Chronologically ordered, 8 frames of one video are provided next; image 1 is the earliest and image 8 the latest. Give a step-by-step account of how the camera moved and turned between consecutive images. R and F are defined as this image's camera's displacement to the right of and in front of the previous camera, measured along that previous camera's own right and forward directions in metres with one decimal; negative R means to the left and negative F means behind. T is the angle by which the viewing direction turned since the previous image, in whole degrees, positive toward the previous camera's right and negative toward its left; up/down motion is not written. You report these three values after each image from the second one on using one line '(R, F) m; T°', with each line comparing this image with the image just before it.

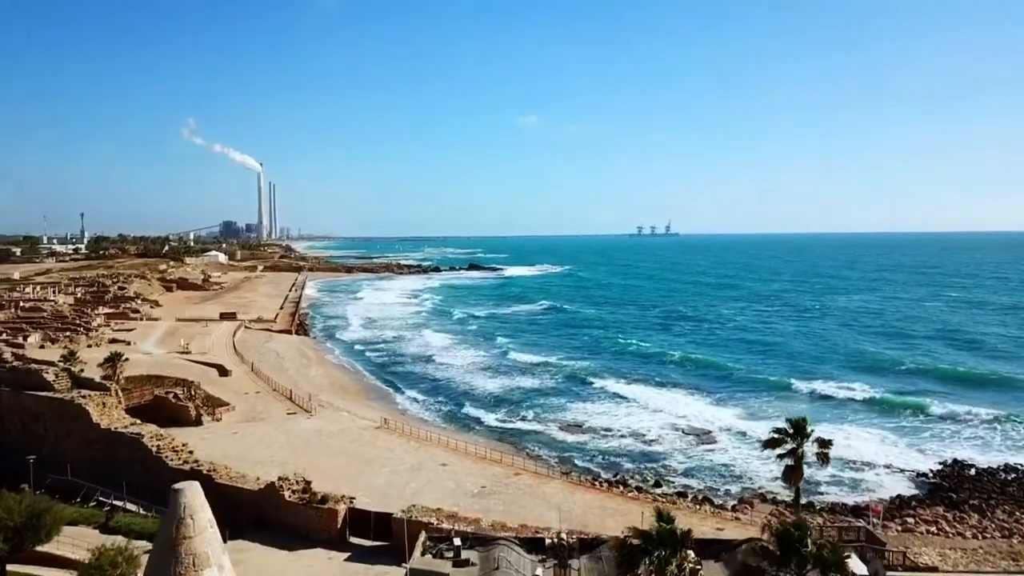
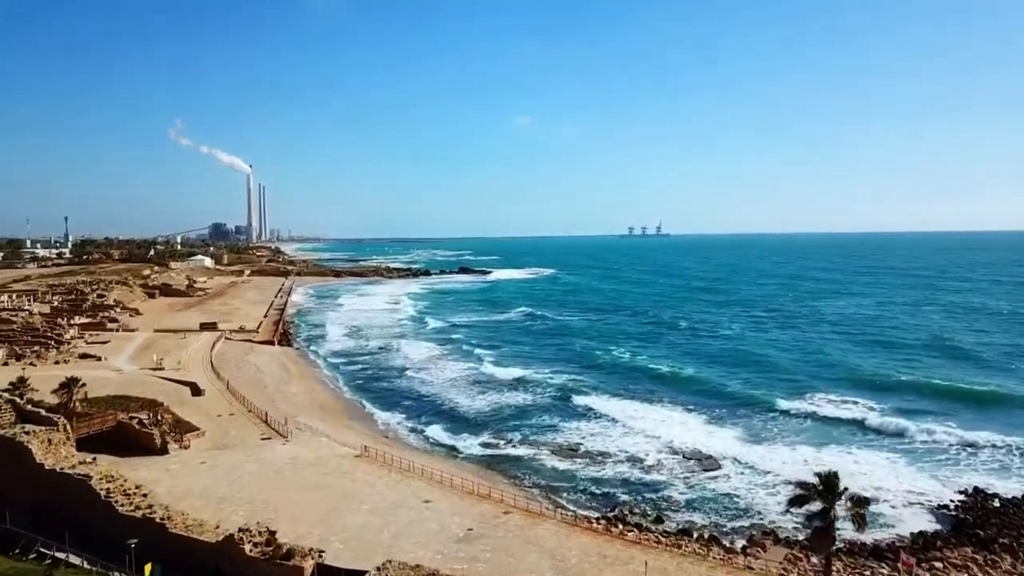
(+0.1, +1.6) m; +1°
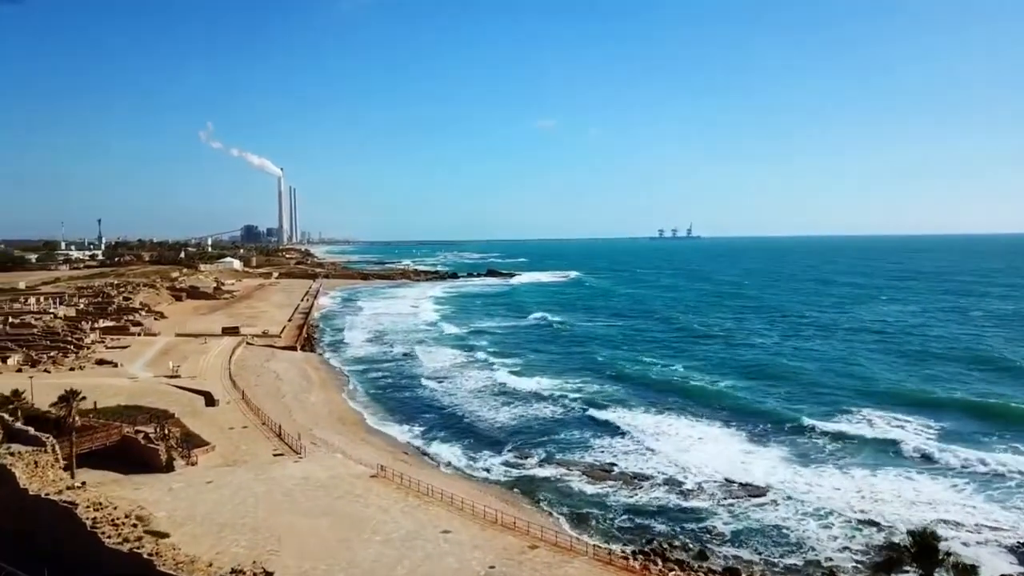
(0.0, +1.7) m; -2°
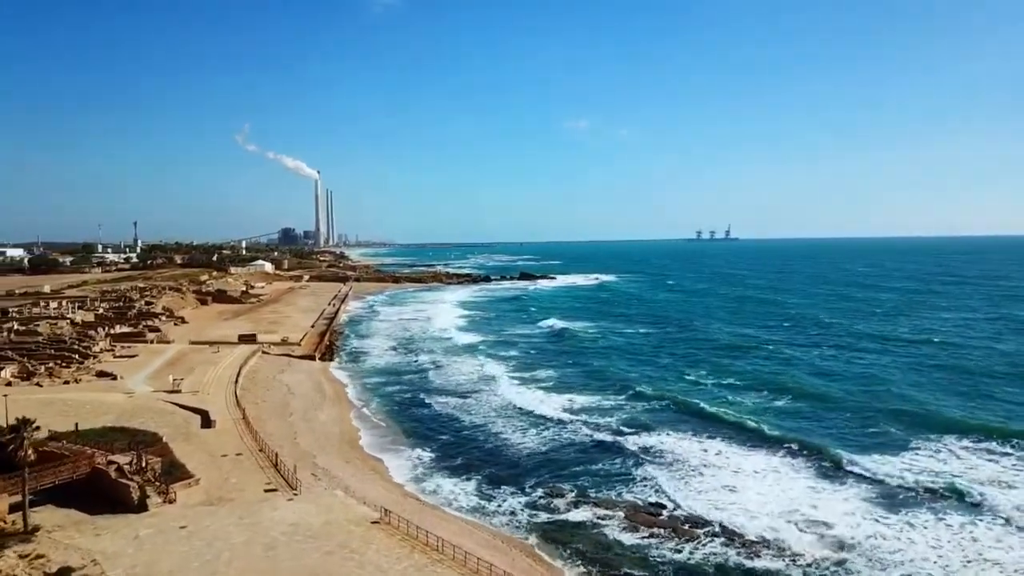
(+0.1, +3.4) m; -3°
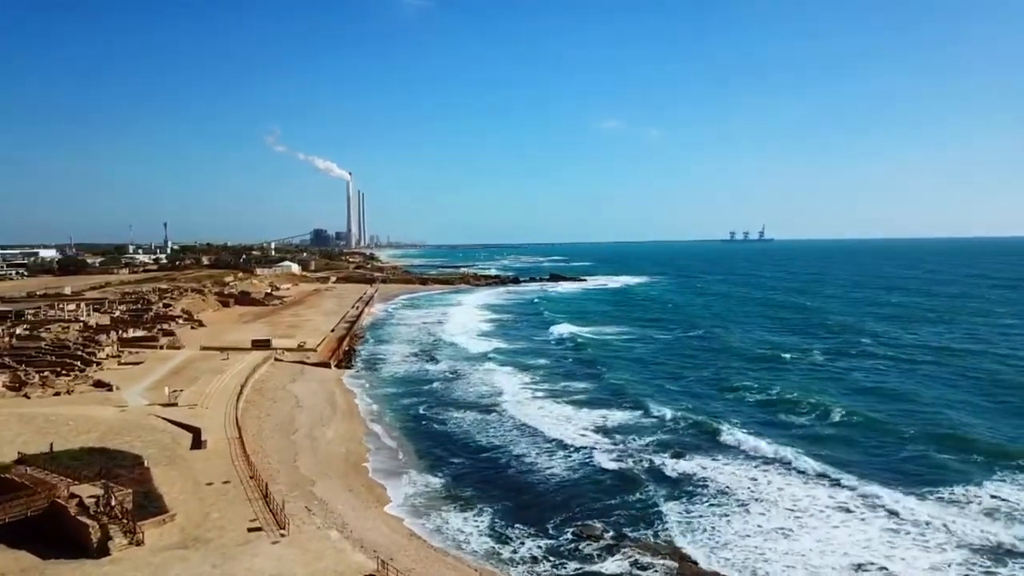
(+0.1, +3.0) m; -3°
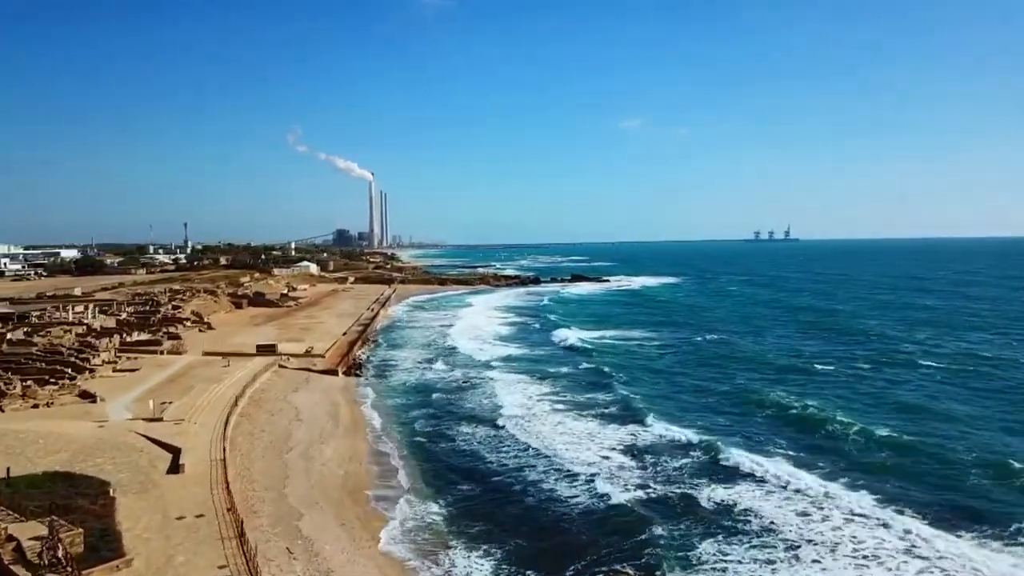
(+0.2, +2.8) m; -2°
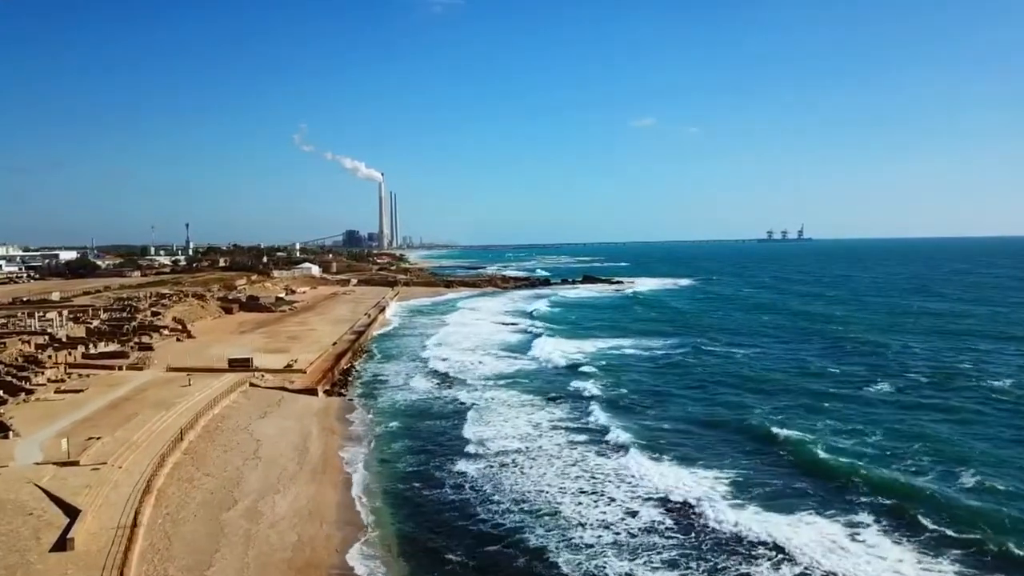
(+0.3, +5.0) m; -1°
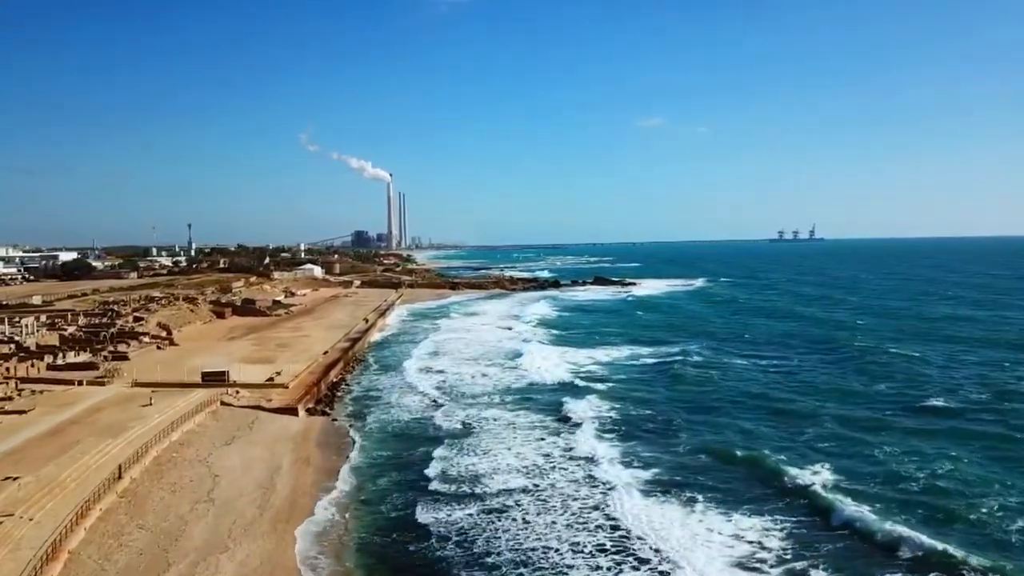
(+0.2, +3.9) m; -1°
